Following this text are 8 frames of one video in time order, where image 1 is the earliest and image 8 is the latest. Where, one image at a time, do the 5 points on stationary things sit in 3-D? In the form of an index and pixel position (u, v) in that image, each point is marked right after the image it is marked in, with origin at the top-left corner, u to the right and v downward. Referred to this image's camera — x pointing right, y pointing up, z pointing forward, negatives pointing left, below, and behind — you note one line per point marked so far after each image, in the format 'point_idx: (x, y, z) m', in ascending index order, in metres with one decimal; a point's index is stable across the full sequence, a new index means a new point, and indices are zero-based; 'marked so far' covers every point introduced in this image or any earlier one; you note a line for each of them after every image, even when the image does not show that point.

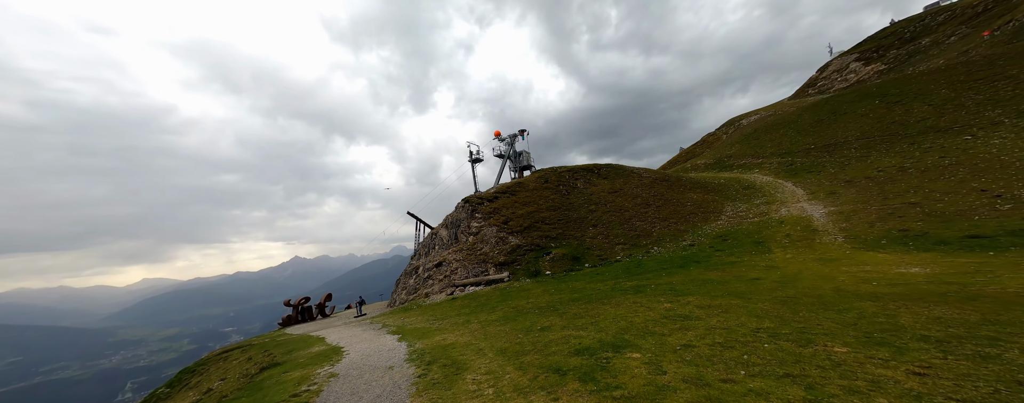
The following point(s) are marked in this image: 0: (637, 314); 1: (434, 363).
0: (+7.2, -6.6, +19.2) m
1: (-4.6, -9.4, +18.9) m
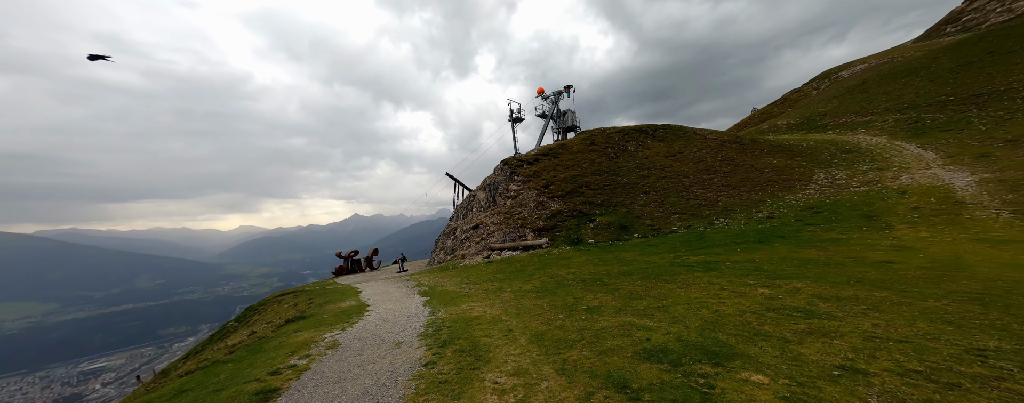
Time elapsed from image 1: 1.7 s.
0: (+9.0, -4.3, +14.1) m
1: (-2.9, -6.7, +15.4) m
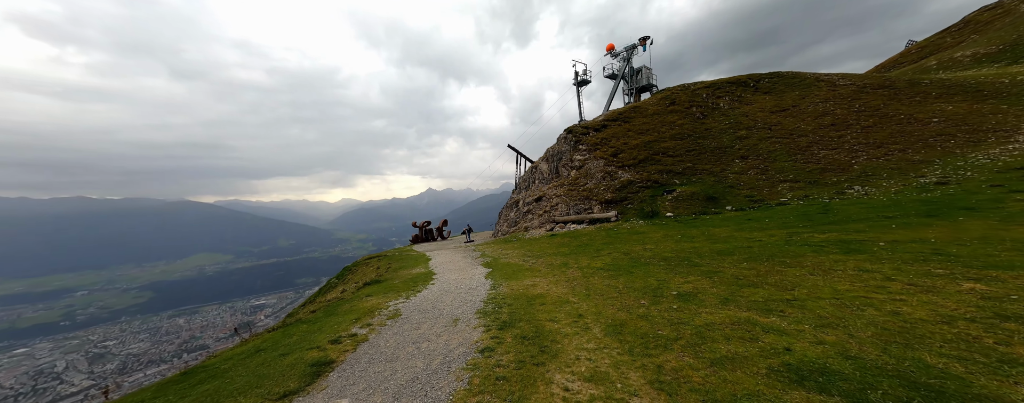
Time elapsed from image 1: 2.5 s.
0: (+11.3, -2.8, +9.7) m
1: (-0.1, -5.1, +13.4) m
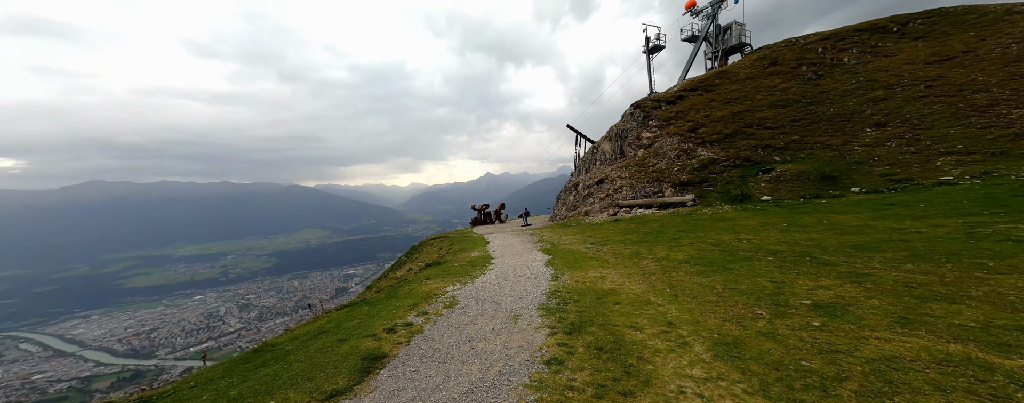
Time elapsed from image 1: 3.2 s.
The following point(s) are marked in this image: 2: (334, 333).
0: (+12.8, -2.4, +5.3) m
1: (+2.2, -4.4, +11.0) m
2: (-7.5, -5.6, +13.9) m
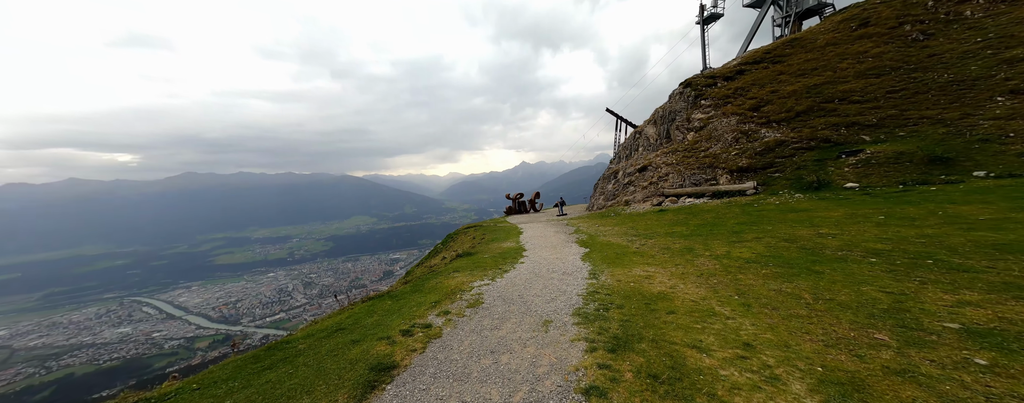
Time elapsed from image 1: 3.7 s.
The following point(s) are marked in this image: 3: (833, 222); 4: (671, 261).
0: (+13.0, -2.2, +2.0) m
1: (+3.1, -4.0, +8.9) m
2: (-6.3, -5.1, +12.9) m
3: (+17.9, -1.2, +18.4) m
4: (+8.6, -3.2, +17.9) m
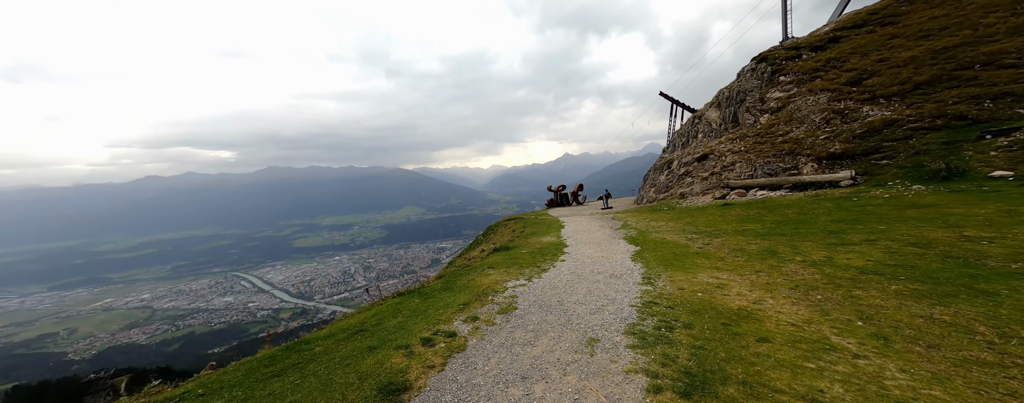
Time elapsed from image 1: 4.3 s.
0: (+12.7, -2.2, -1.7) m
1: (+3.8, -3.8, +6.4) m
2: (-5.0, -4.7, +11.6) m
3: (+19.8, -0.9, +13.9) m
4: (+10.4, -2.8, +14.6) m
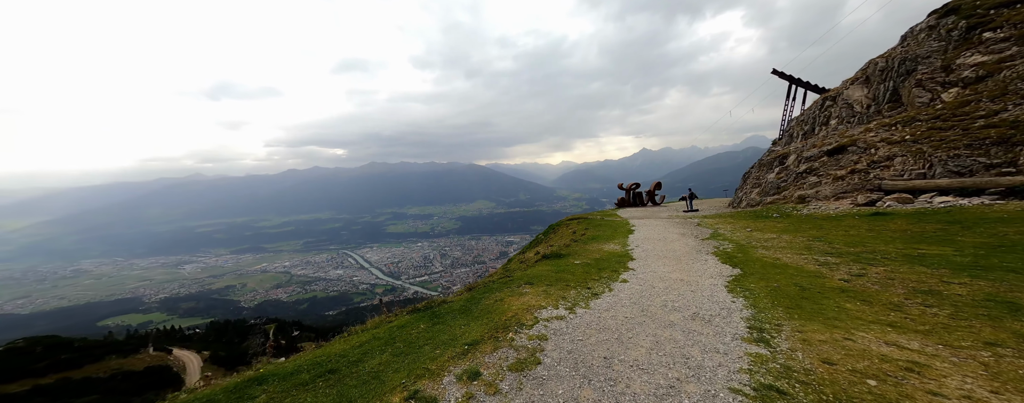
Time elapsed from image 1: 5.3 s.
0: (+9.9, -2.7, -8.1) m
1: (+3.0, -3.9, +1.8) m
2: (-4.4, -4.6, +8.9) m
3: (+20.4, -1.5, +5.5) m
4: (+11.4, -3.2, +8.4) m
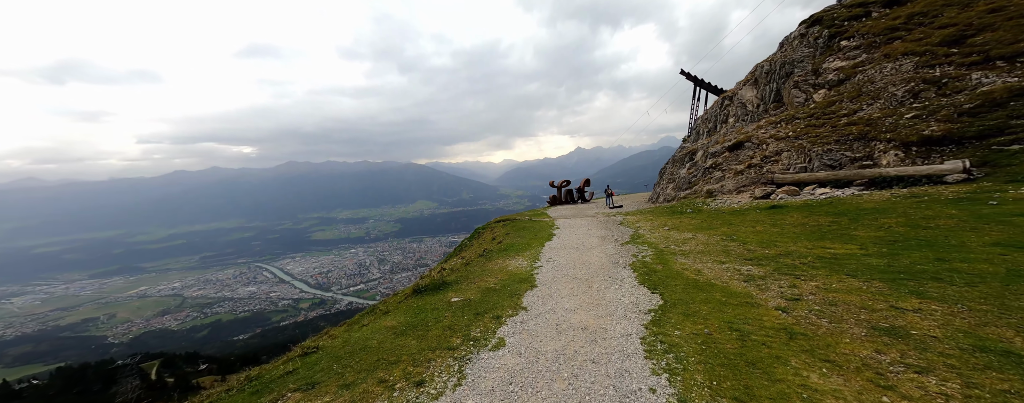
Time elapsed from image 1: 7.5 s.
0: (+9.0, -3.1, -11.8) m
1: (+0.3, -4.5, -3.5) m
2: (-8.4, -5.4, +2.0) m
3: (+16.5, -1.5, +3.5) m
4: (+7.1, -3.4, +4.6) m
